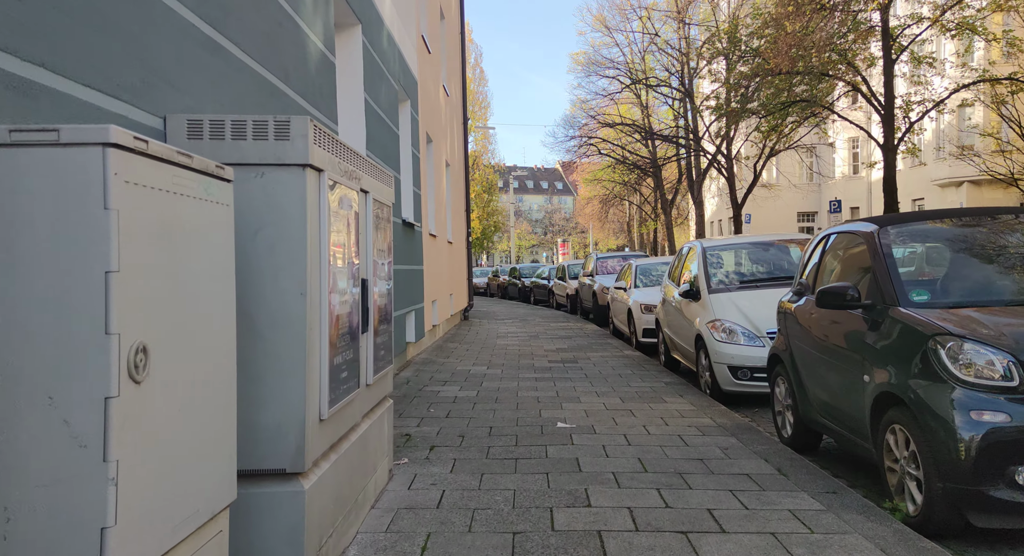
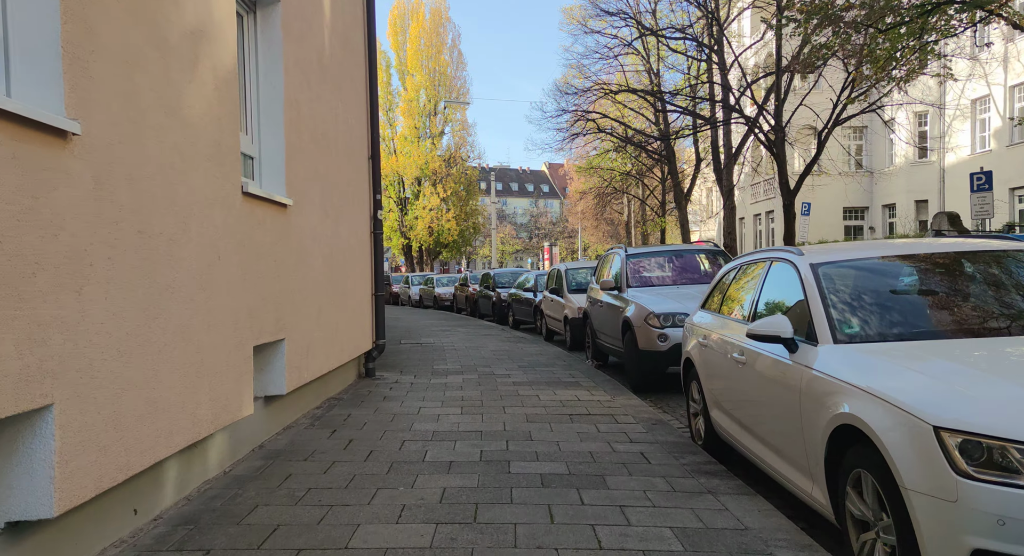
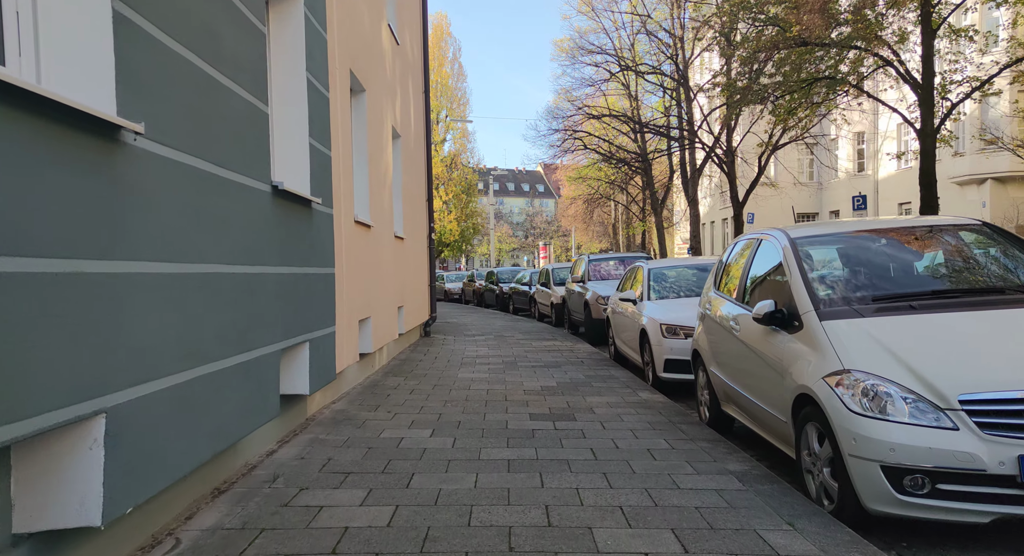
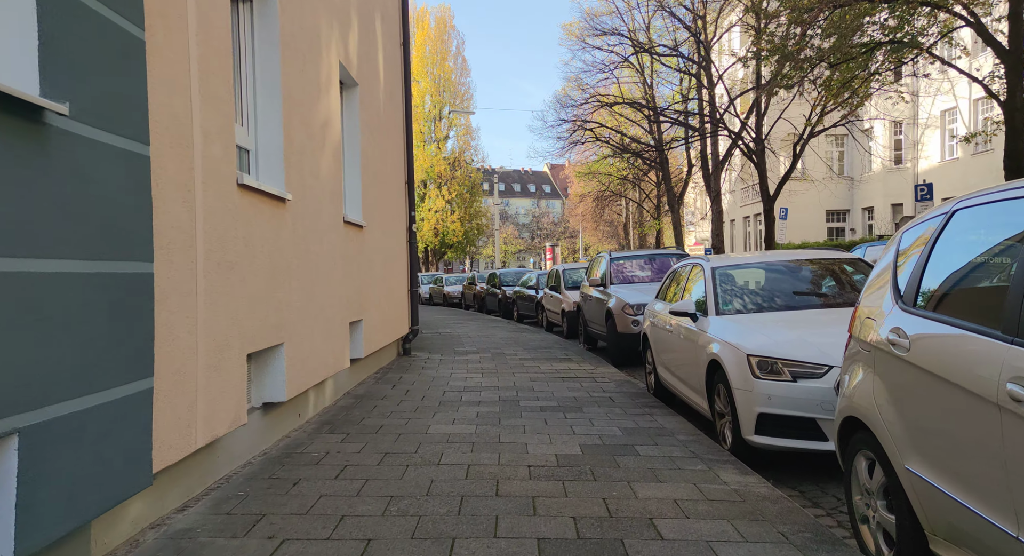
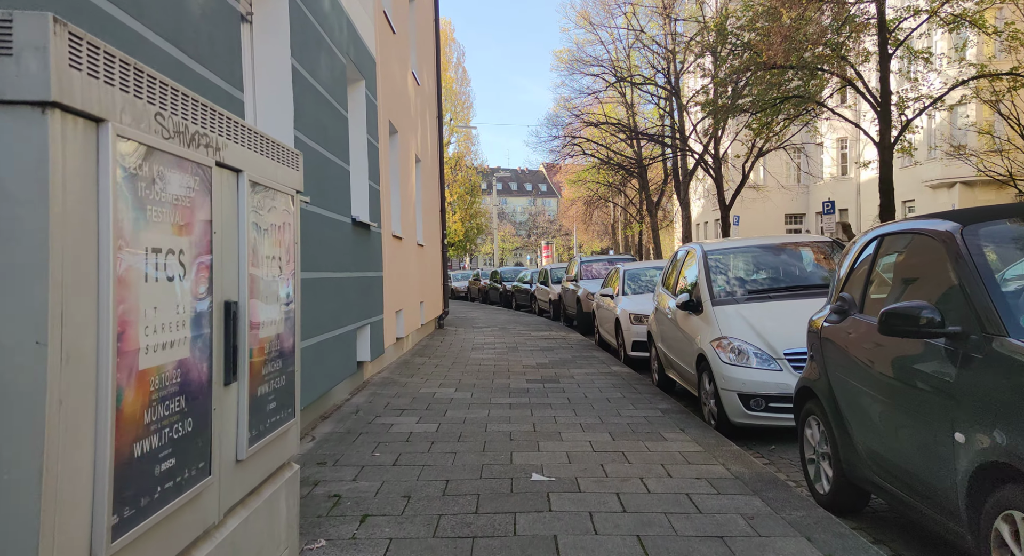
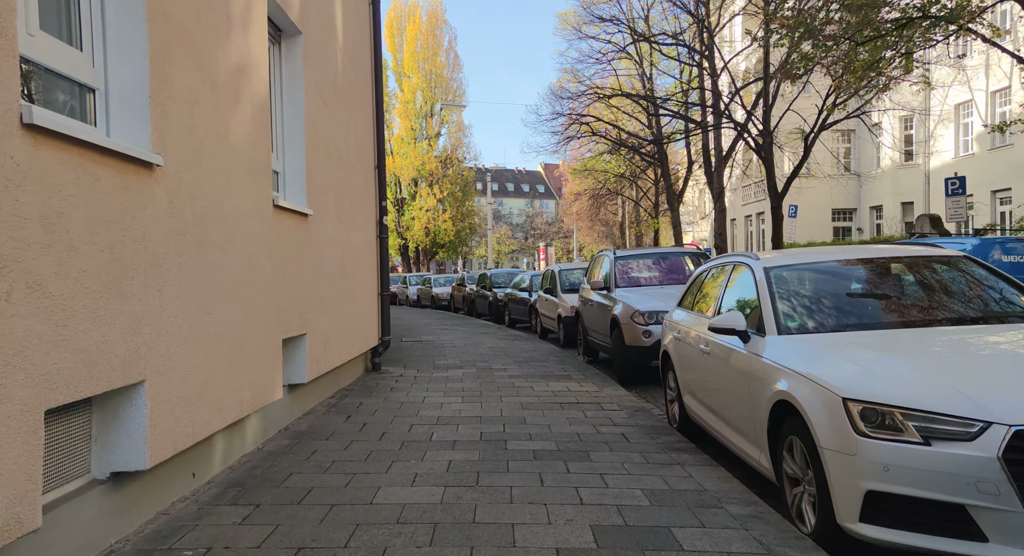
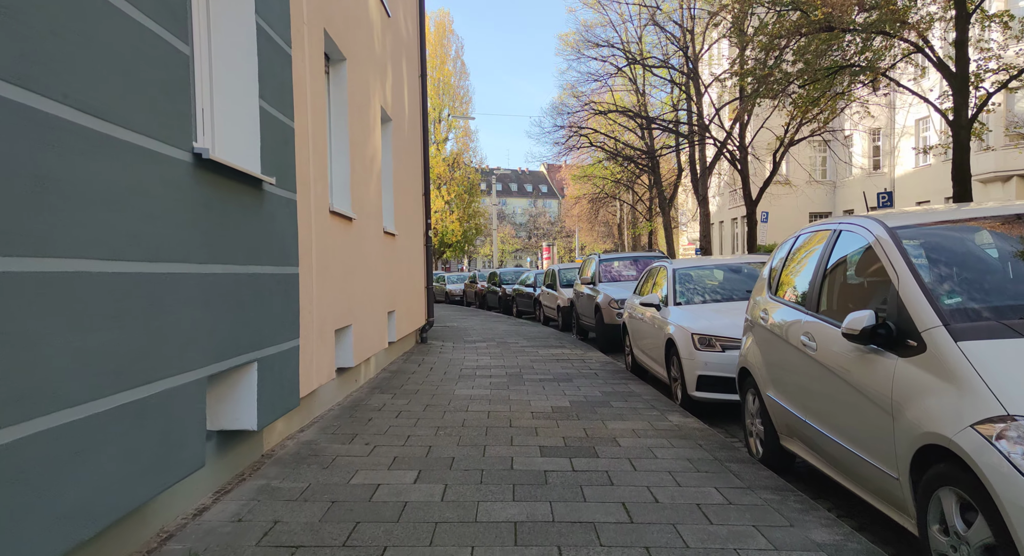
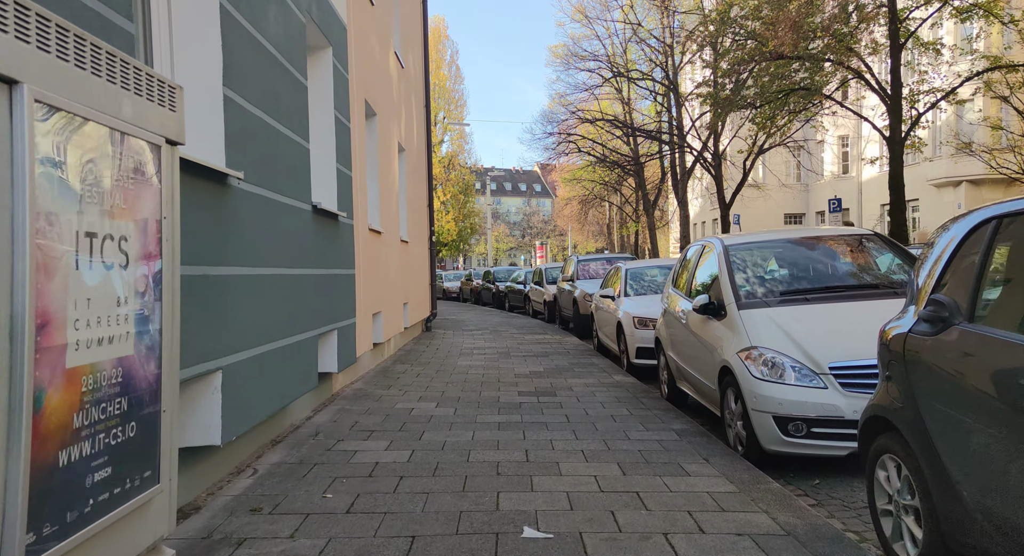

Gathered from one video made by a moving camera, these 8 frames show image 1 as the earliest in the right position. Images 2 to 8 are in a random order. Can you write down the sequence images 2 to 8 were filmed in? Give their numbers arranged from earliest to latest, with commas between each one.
5, 8, 3, 7, 4, 6, 2
